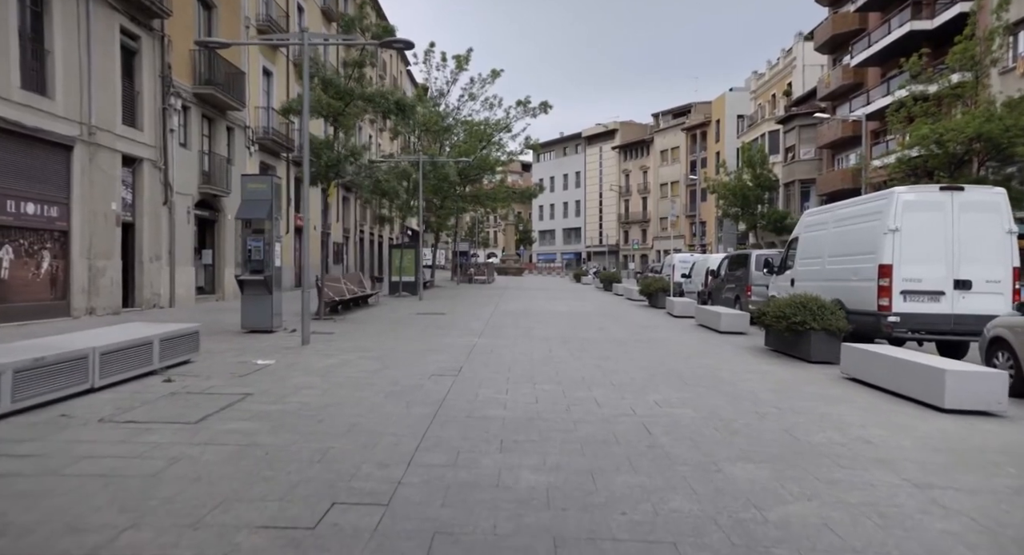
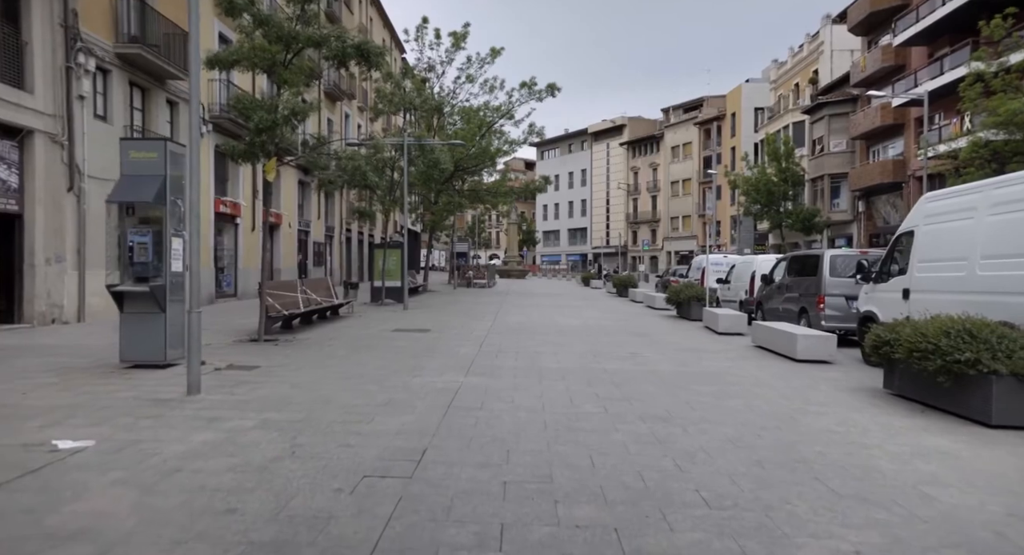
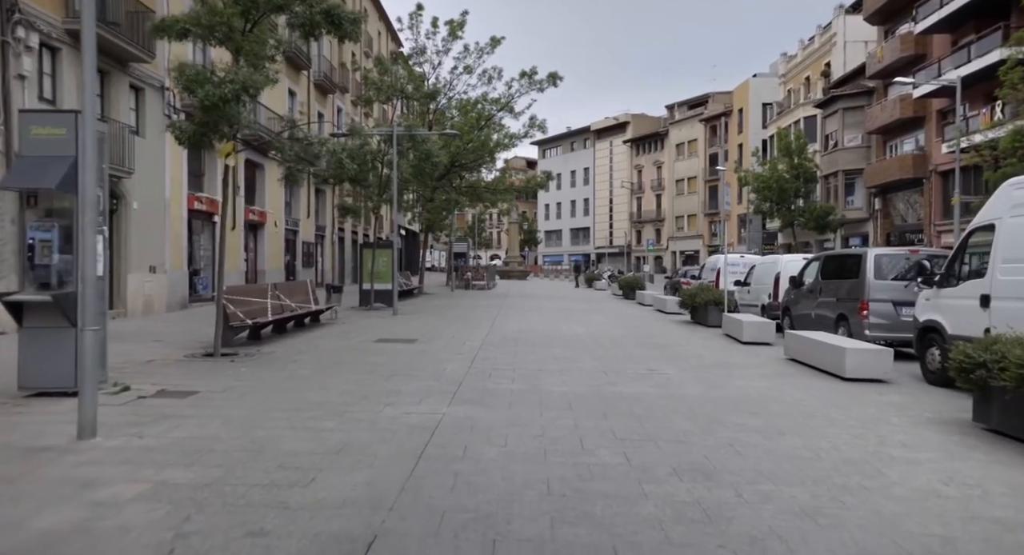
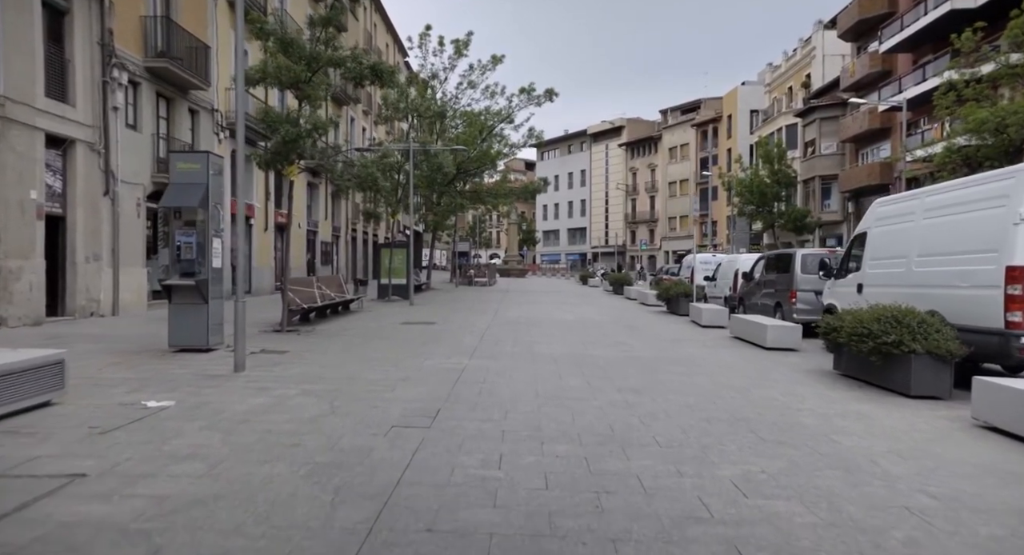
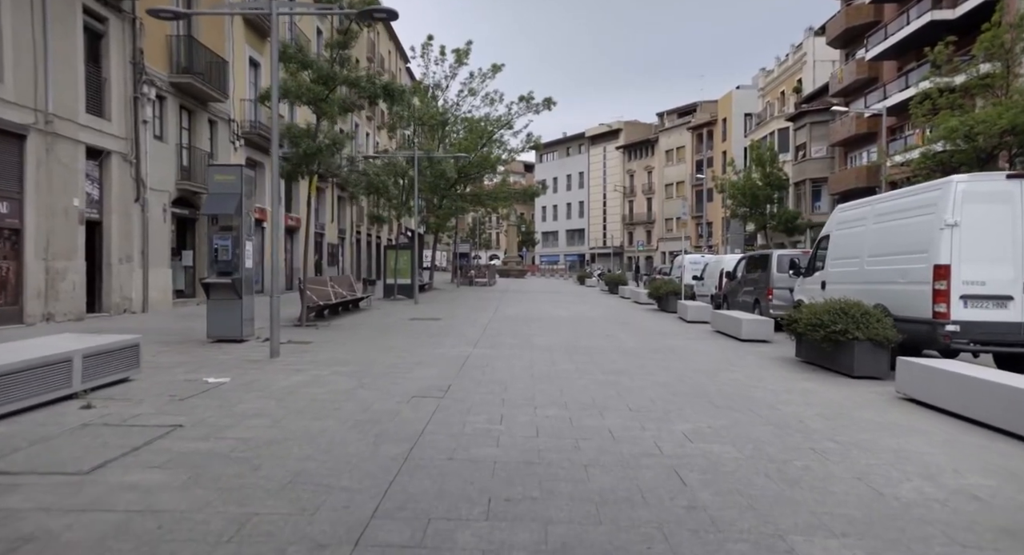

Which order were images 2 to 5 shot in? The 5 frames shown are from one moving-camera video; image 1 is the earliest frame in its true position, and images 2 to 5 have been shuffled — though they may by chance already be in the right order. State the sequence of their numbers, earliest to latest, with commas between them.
5, 4, 2, 3
